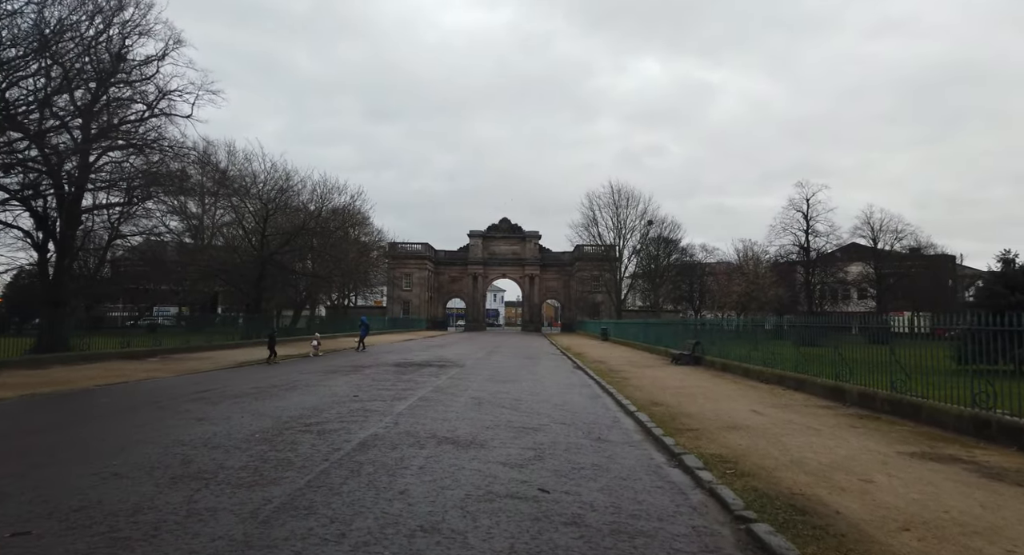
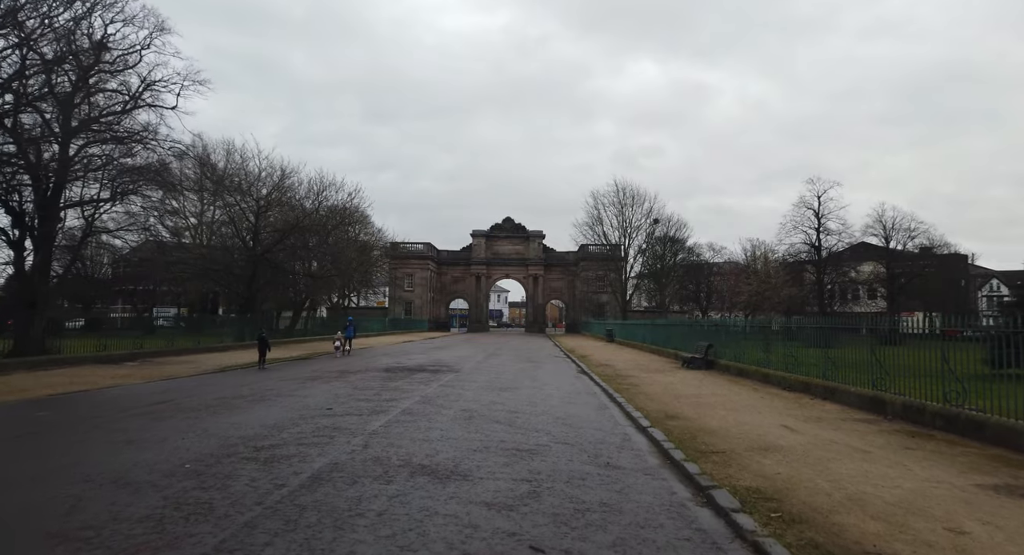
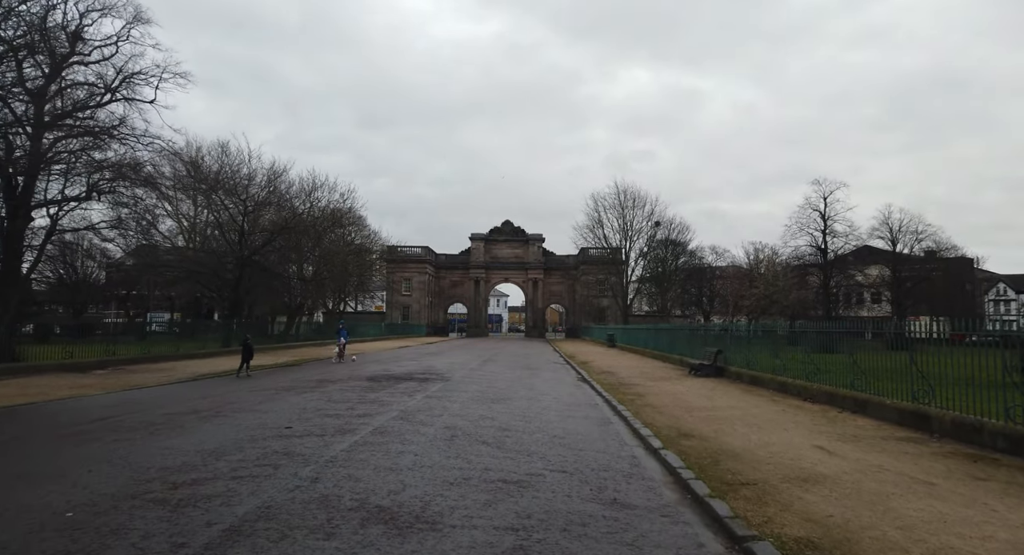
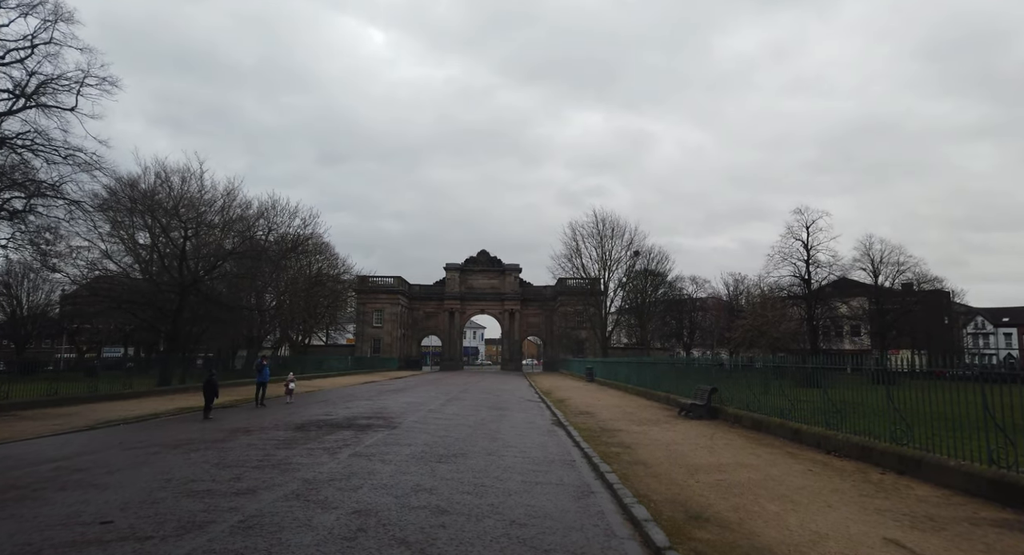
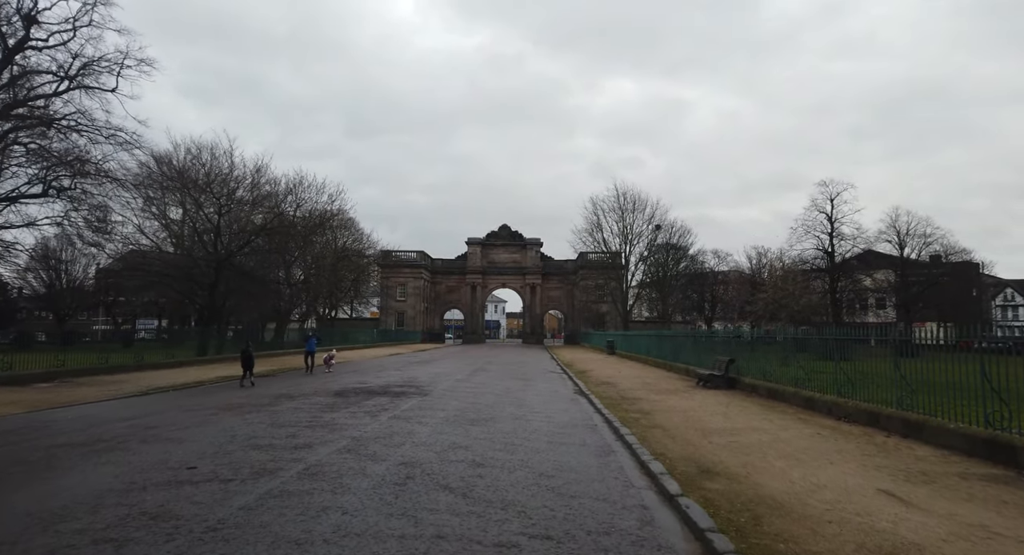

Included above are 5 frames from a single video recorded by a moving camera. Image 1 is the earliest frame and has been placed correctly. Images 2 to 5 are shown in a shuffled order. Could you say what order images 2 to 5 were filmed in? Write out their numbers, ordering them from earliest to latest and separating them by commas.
2, 3, 5, 4
